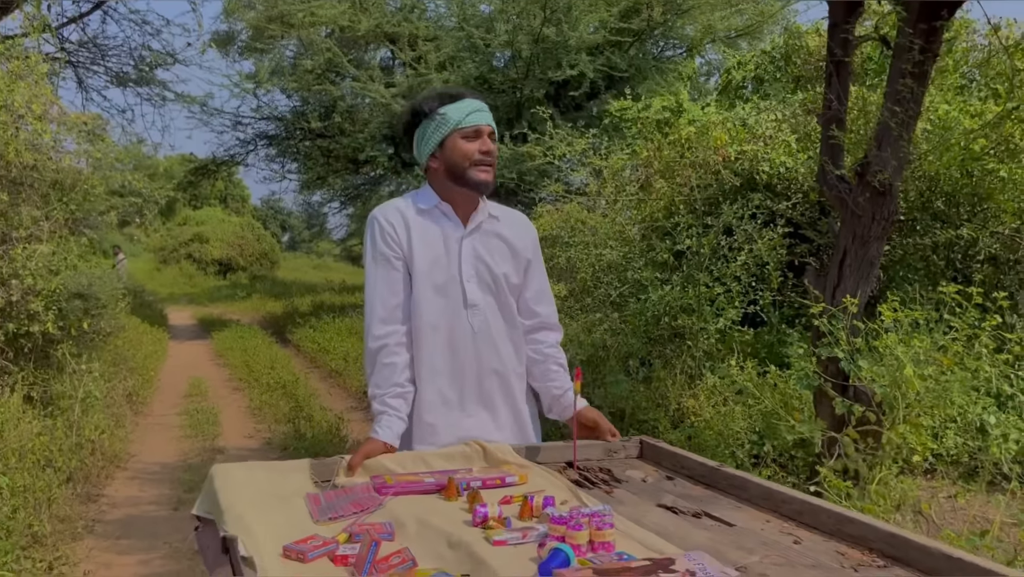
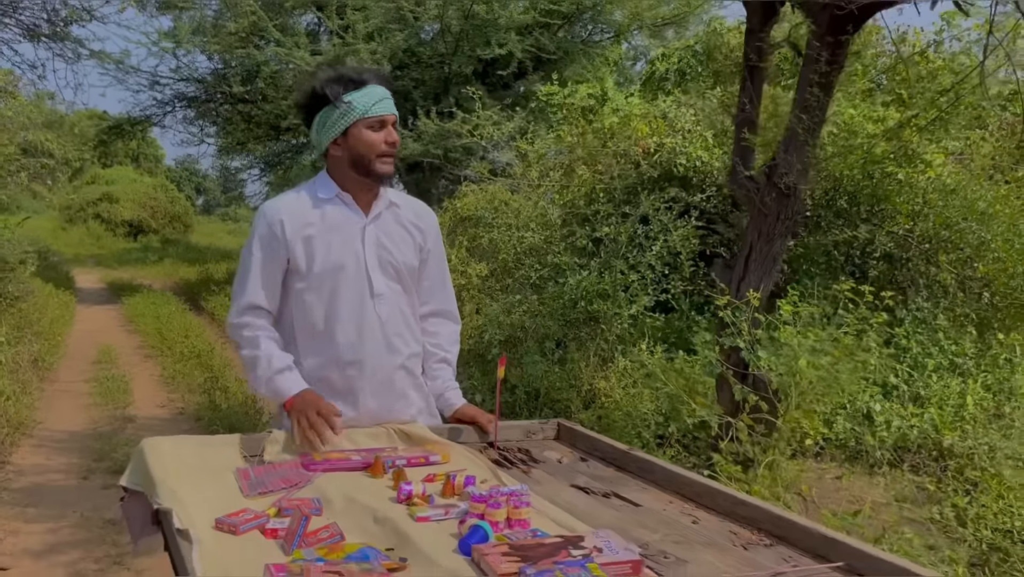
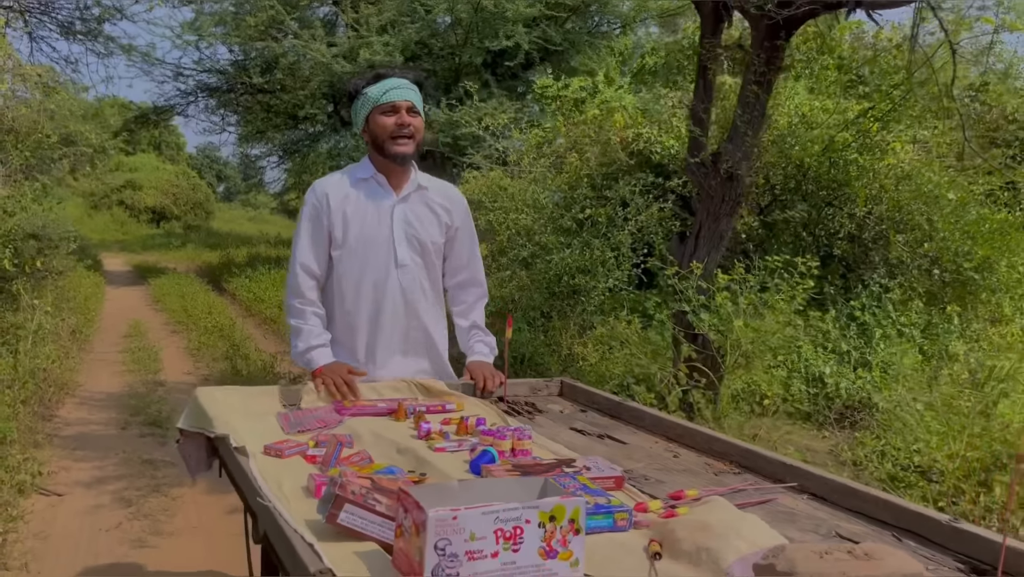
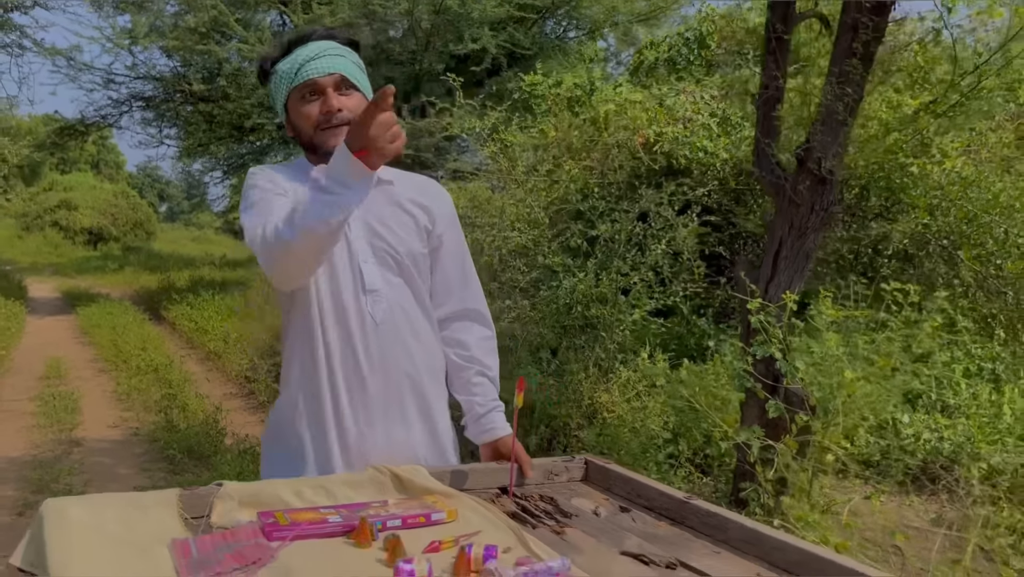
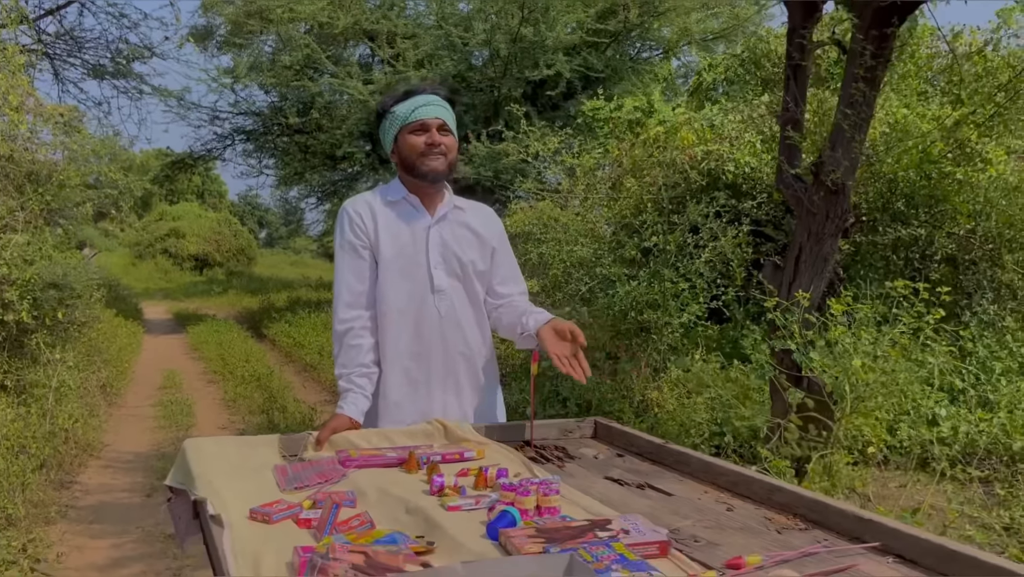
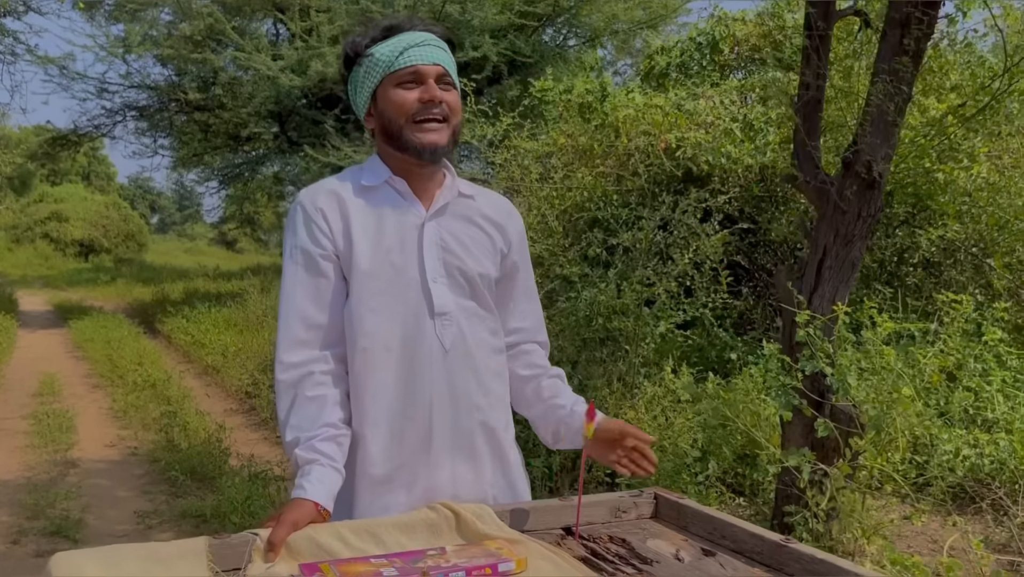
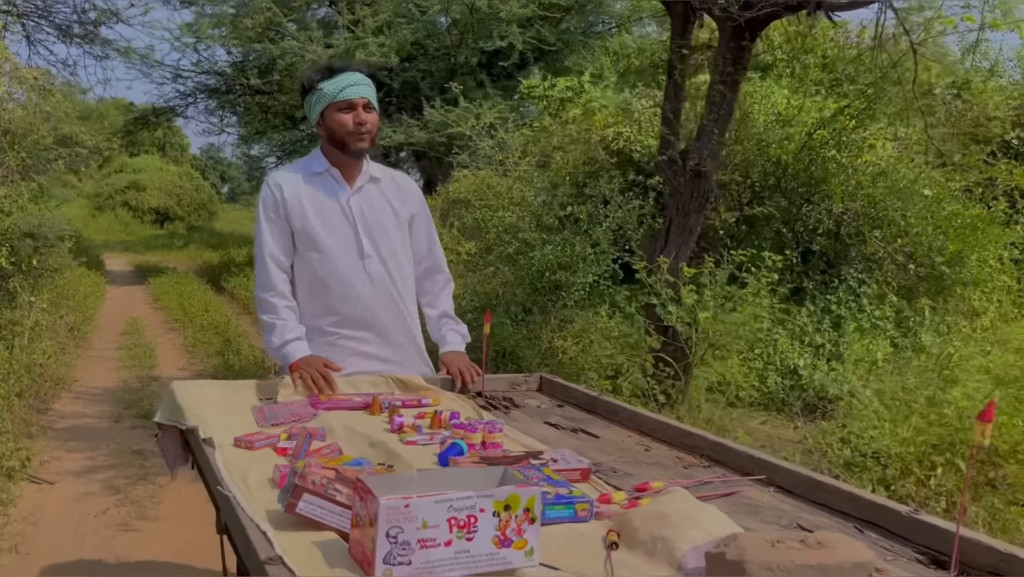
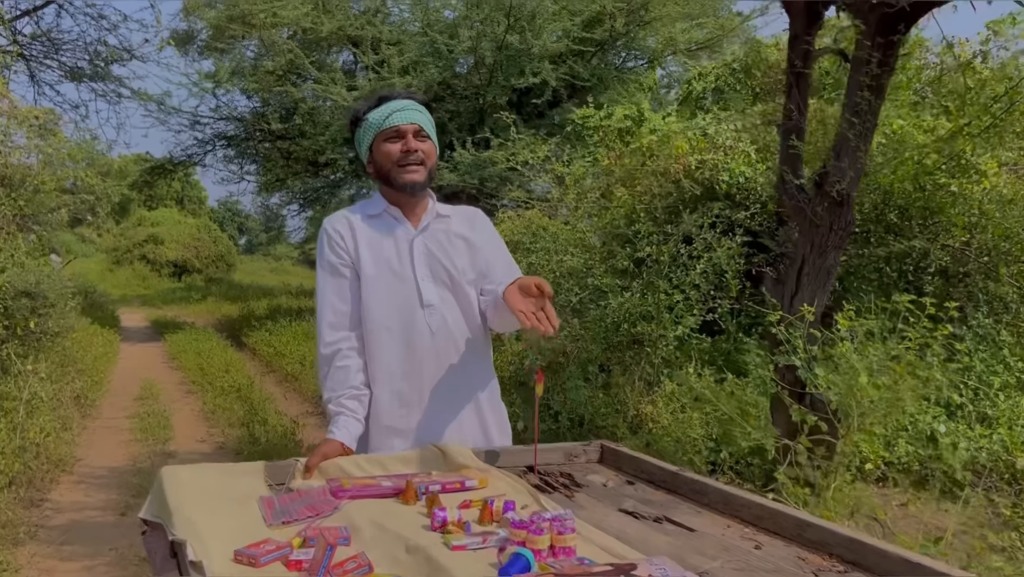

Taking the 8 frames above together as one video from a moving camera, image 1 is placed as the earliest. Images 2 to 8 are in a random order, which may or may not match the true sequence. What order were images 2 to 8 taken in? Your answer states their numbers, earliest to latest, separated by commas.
5, 8, 6, 4, 2, 3, 7
